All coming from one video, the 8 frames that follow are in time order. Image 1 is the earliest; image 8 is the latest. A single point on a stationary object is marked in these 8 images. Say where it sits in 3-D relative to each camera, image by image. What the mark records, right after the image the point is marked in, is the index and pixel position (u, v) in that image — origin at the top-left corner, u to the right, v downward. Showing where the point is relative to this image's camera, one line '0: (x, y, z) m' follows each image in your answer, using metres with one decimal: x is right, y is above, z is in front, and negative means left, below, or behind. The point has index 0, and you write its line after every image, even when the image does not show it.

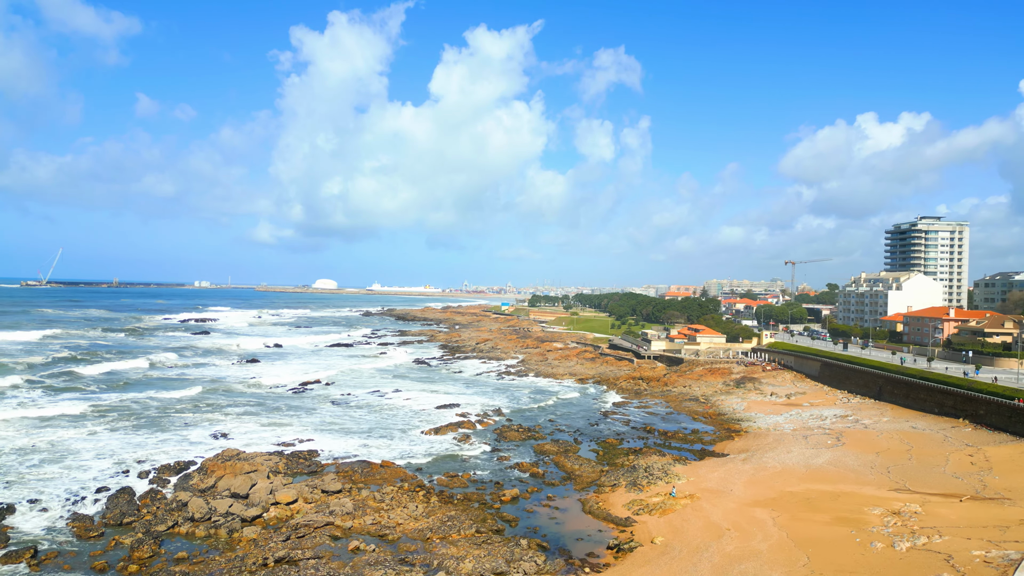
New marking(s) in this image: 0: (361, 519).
0: (-7.4, -11.2, +18.1) m
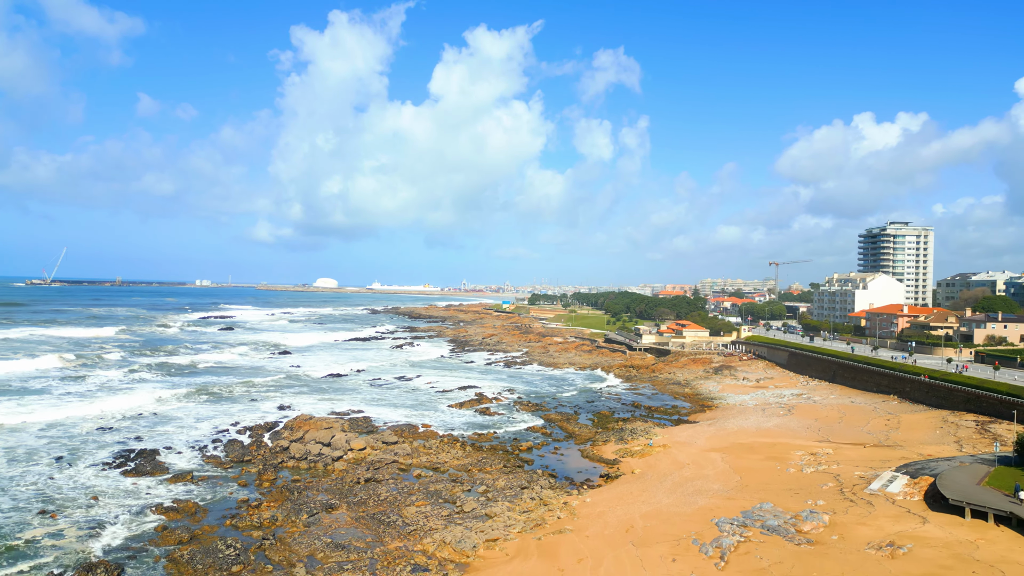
0: (-6.2, -11.2, +24.4) m
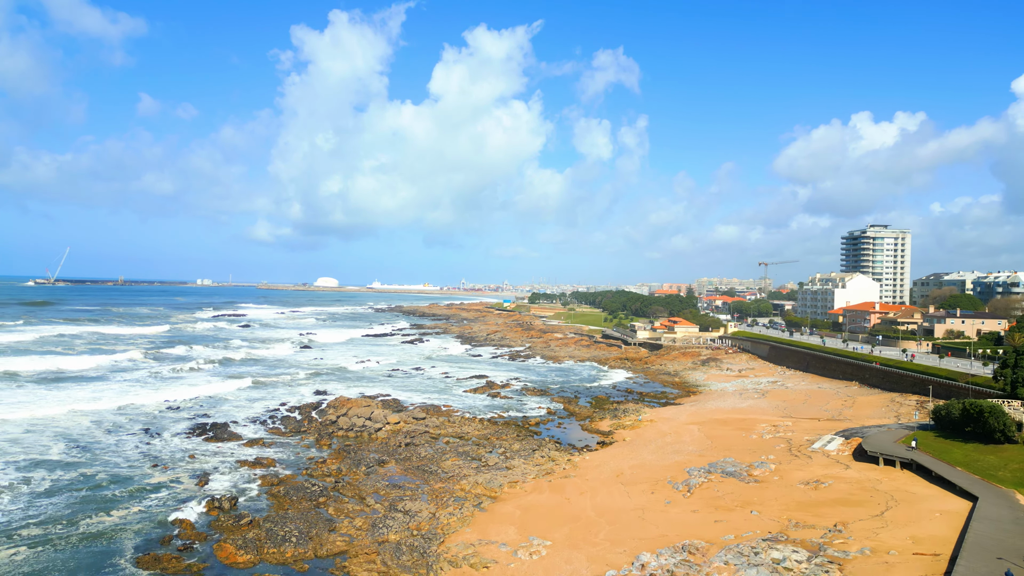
0: (-5.3, -11.1, +29.3) m
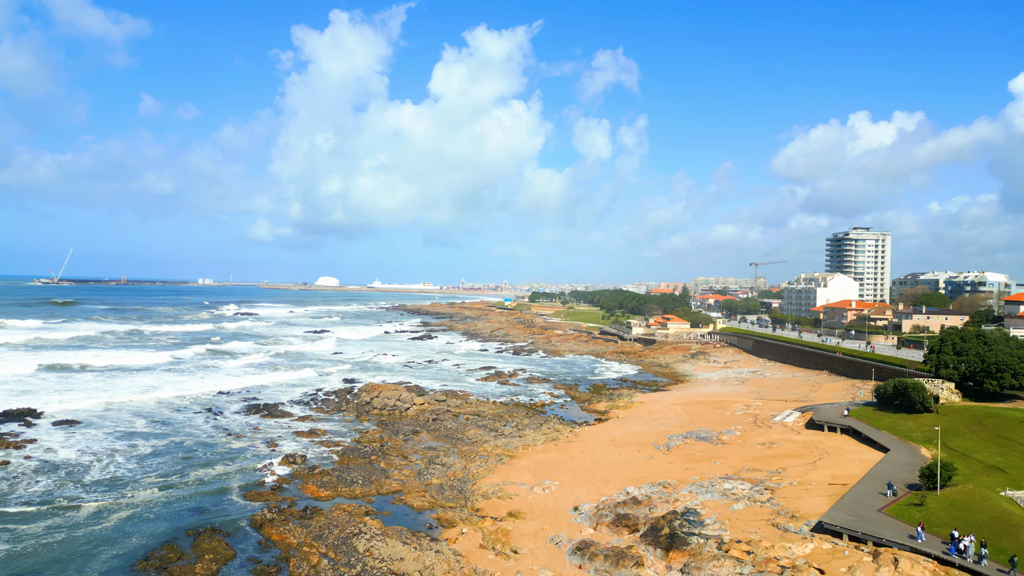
0: (-4.4, -11.1, +34.1) m
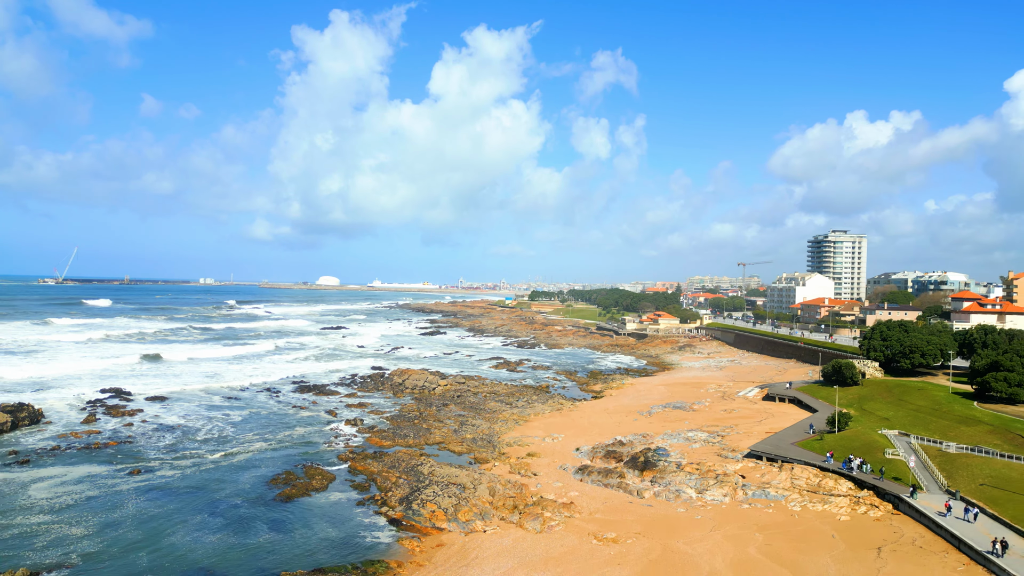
0: (-3.2, -11.0, +40.6) m
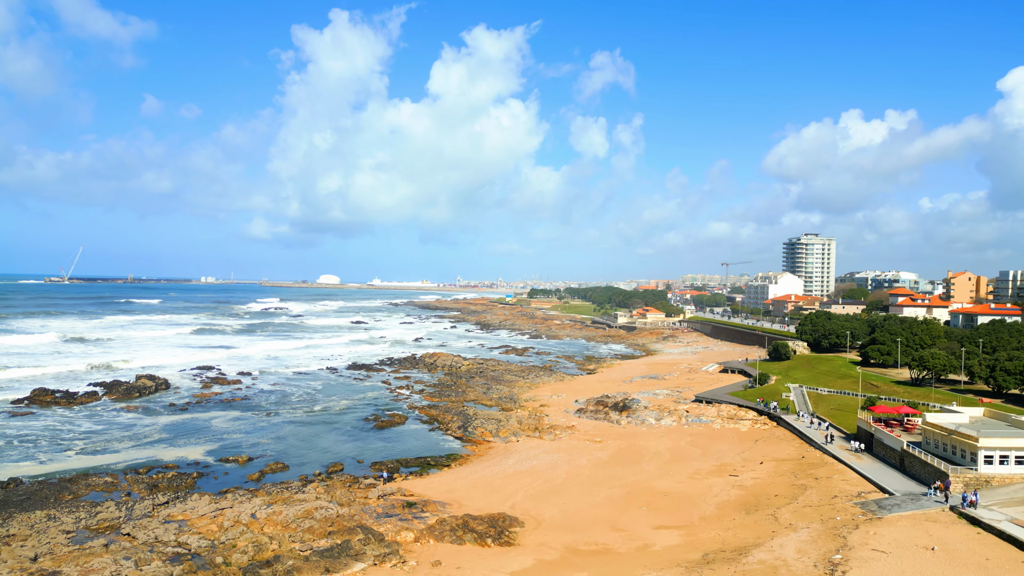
0: (-1.7, -10.7, +50.3) m
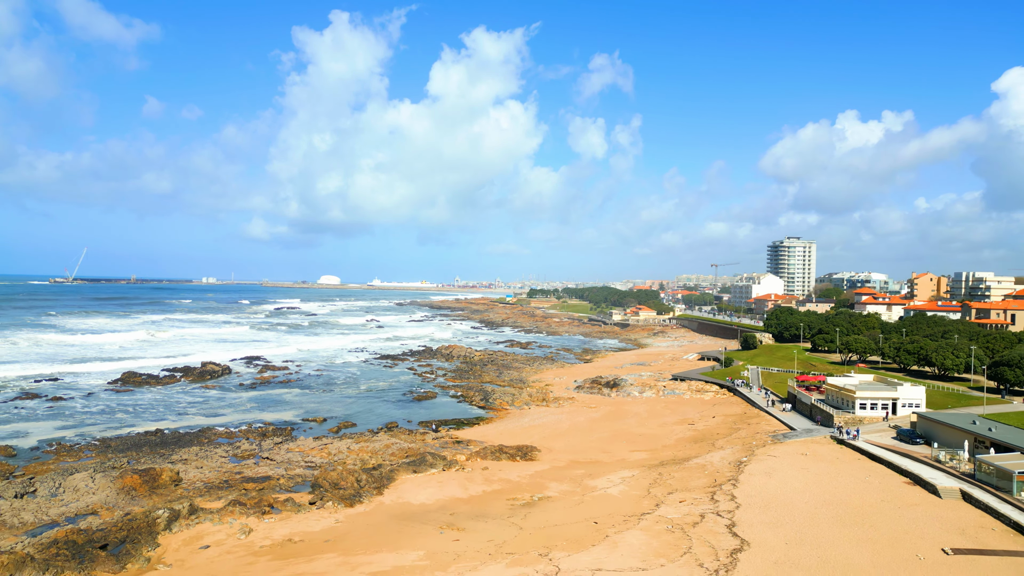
0: (-0.5, -10.7, +57.6) m
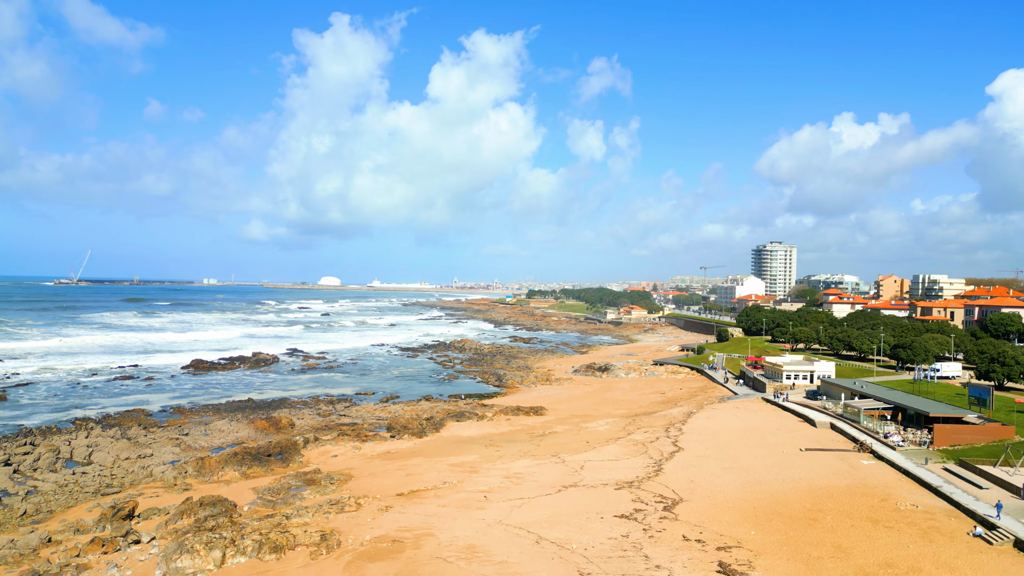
0: (+0.5, -10.8, +65.7) m
